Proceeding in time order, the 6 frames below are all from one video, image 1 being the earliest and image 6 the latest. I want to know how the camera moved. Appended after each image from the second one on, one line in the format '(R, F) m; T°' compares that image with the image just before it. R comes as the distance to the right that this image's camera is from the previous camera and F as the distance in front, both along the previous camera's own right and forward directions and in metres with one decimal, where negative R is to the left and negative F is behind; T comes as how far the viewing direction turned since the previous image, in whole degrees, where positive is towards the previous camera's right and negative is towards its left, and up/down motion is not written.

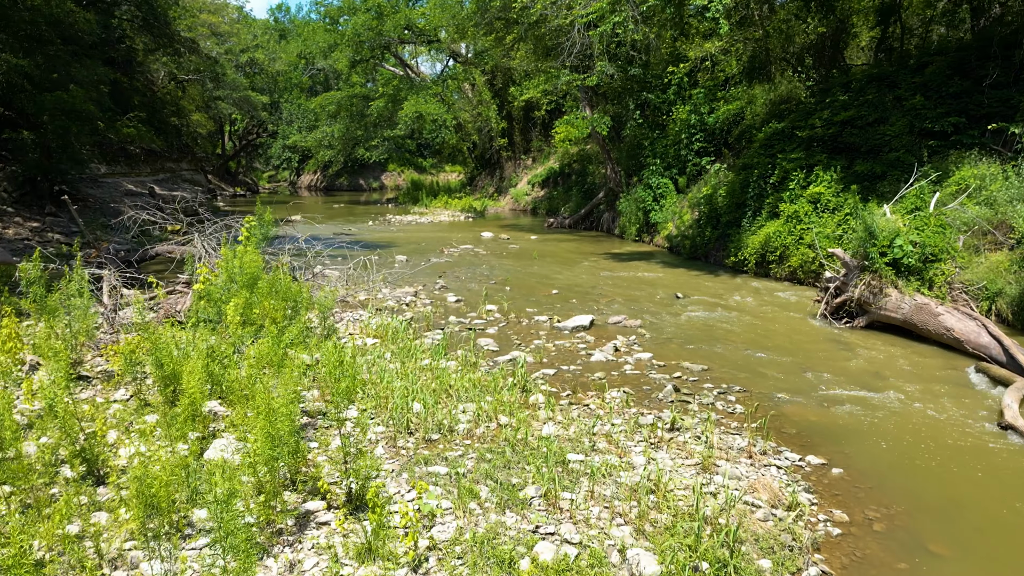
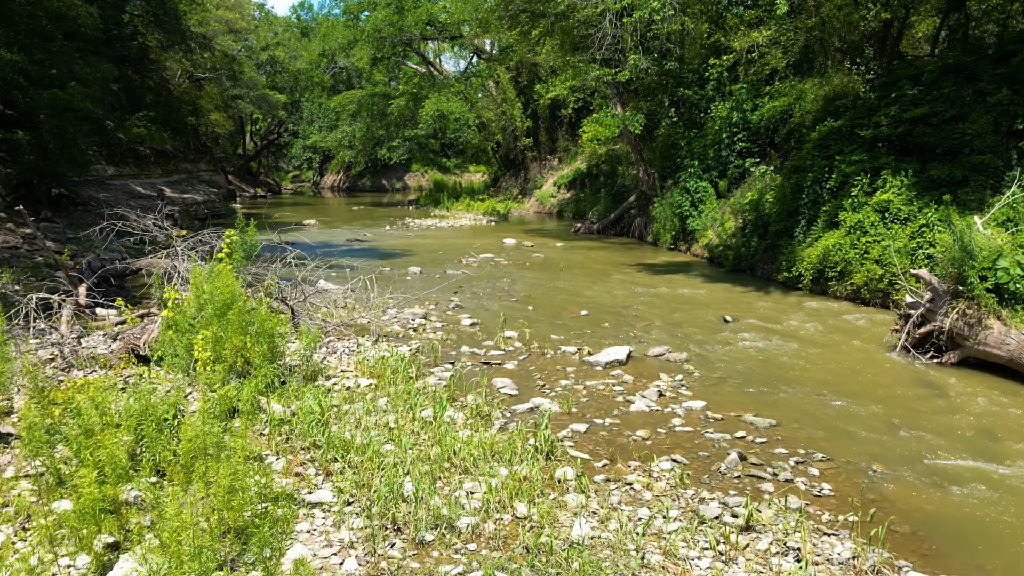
(0.0, +1.3) m; -2°
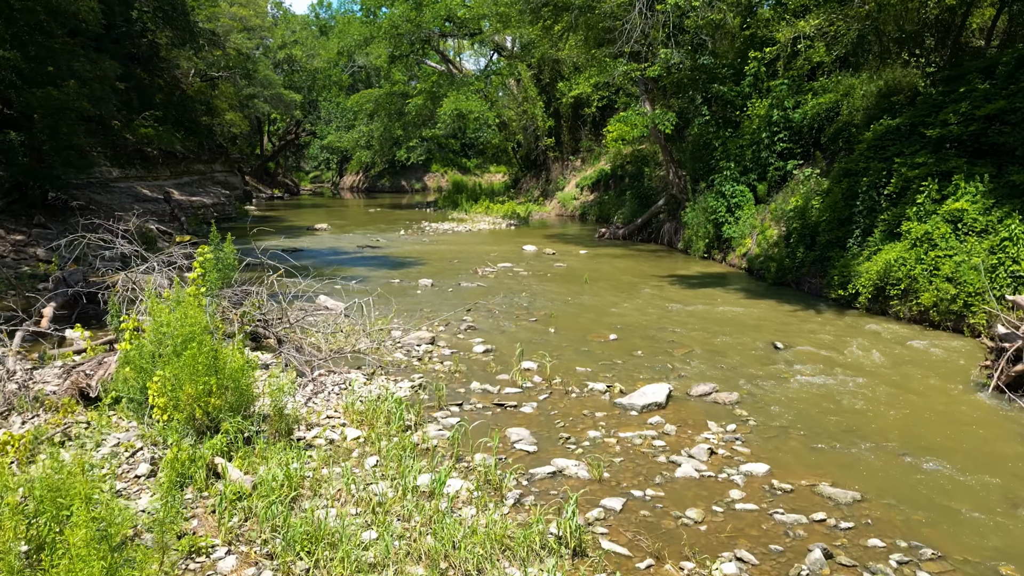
(0.0, +1.1) m; -2°
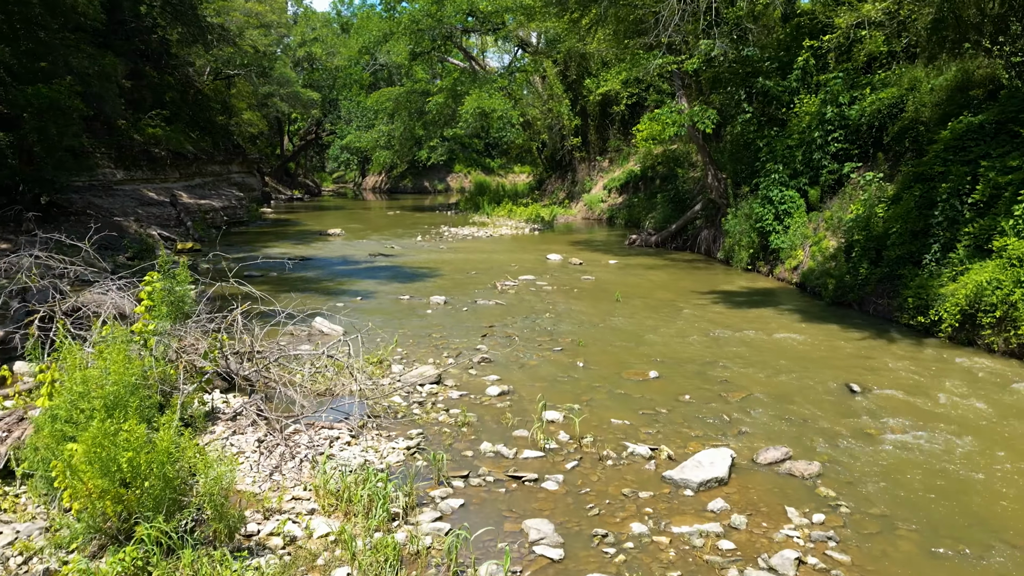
(0.0, +1.3) m; -2°
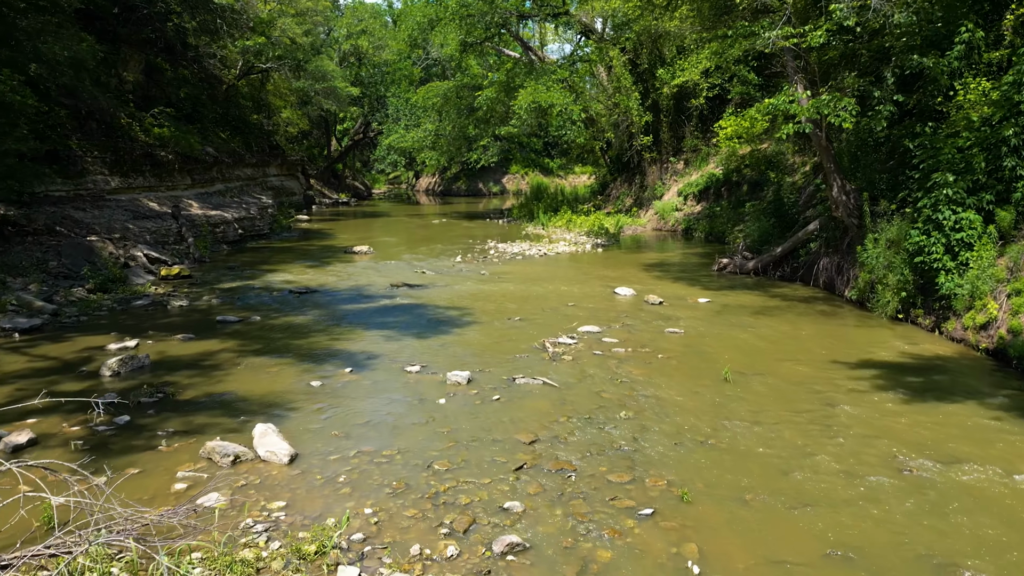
(0.0, +3.5) m; -5°
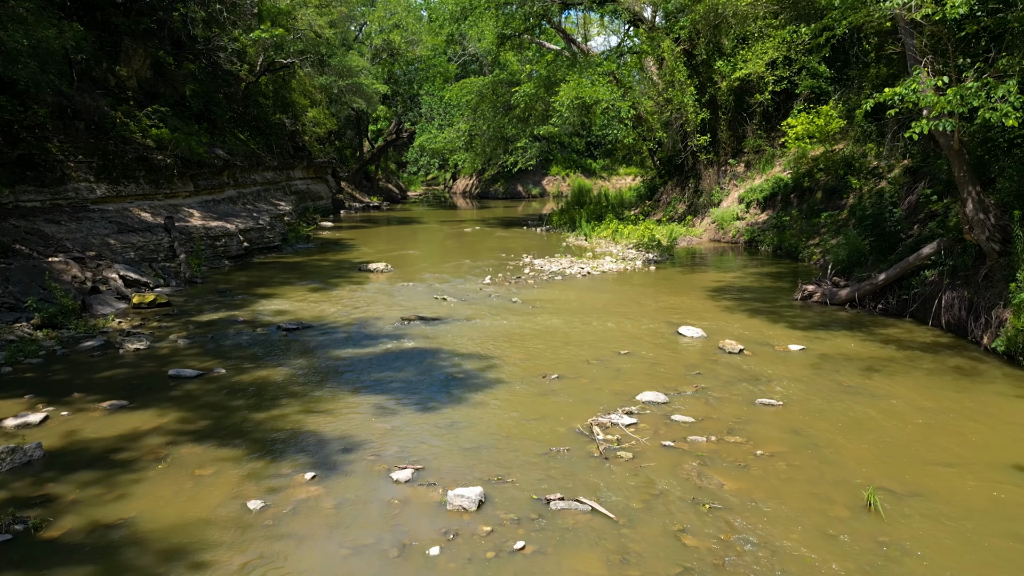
(0.0, +2.4) m; -3°
